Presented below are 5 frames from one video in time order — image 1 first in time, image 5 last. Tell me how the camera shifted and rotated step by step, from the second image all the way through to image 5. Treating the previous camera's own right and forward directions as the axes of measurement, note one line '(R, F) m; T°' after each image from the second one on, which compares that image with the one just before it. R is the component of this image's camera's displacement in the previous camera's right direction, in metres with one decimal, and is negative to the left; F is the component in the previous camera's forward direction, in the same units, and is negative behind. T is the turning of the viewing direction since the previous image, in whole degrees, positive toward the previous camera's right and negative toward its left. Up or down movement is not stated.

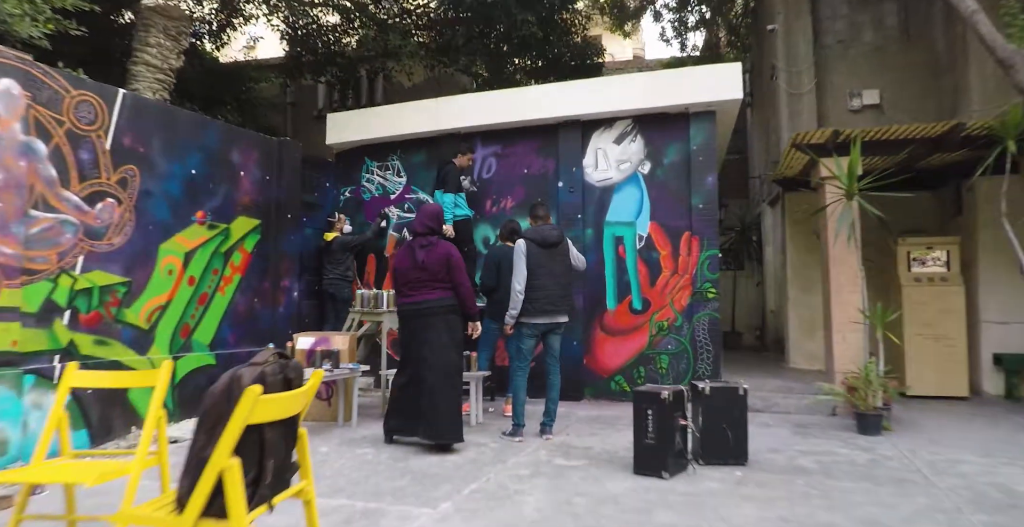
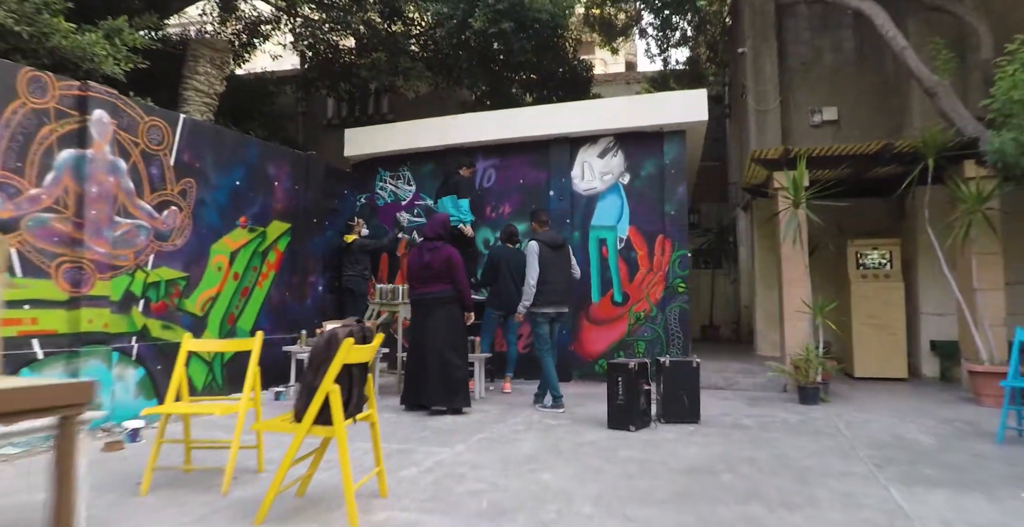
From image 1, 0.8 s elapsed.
(0.0, -1.0) m; +1°
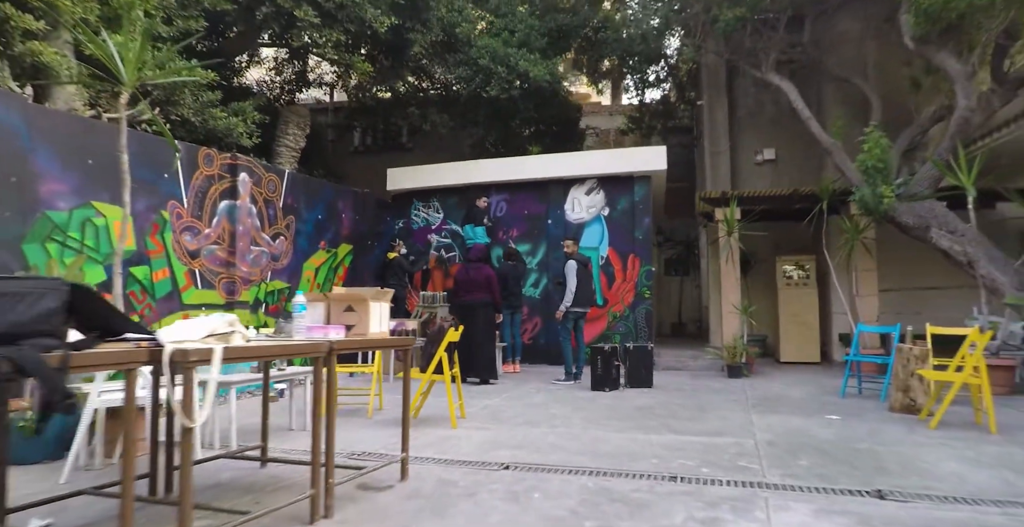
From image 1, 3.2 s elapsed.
(-0.4, -2.3) m; +1°
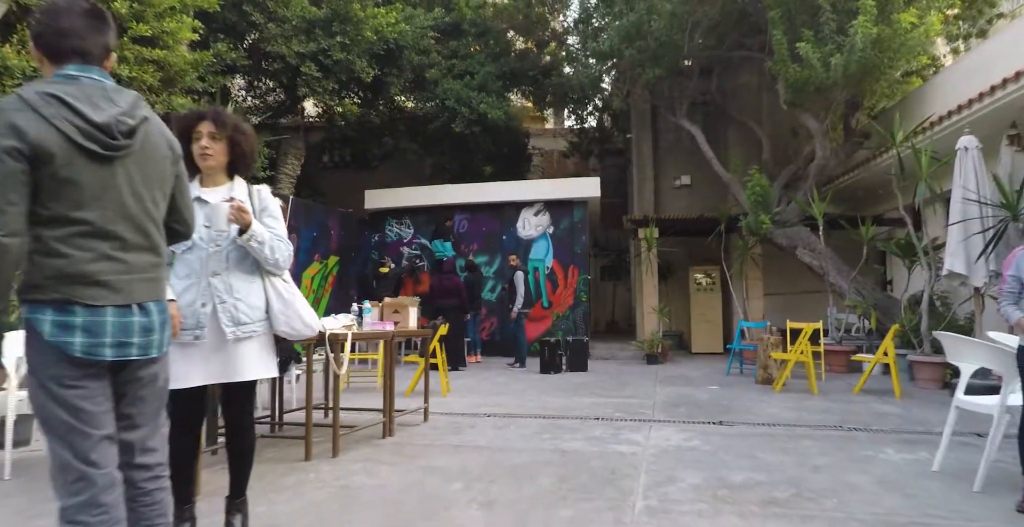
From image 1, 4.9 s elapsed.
(-0.4, -2.0) m; +6°
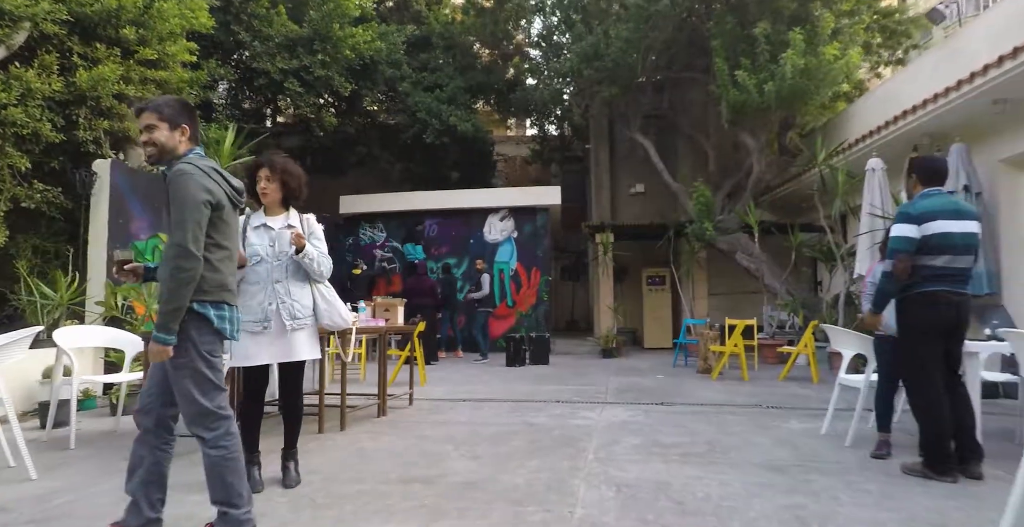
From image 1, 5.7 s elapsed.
(-0.1, -0.9) m; +4°
